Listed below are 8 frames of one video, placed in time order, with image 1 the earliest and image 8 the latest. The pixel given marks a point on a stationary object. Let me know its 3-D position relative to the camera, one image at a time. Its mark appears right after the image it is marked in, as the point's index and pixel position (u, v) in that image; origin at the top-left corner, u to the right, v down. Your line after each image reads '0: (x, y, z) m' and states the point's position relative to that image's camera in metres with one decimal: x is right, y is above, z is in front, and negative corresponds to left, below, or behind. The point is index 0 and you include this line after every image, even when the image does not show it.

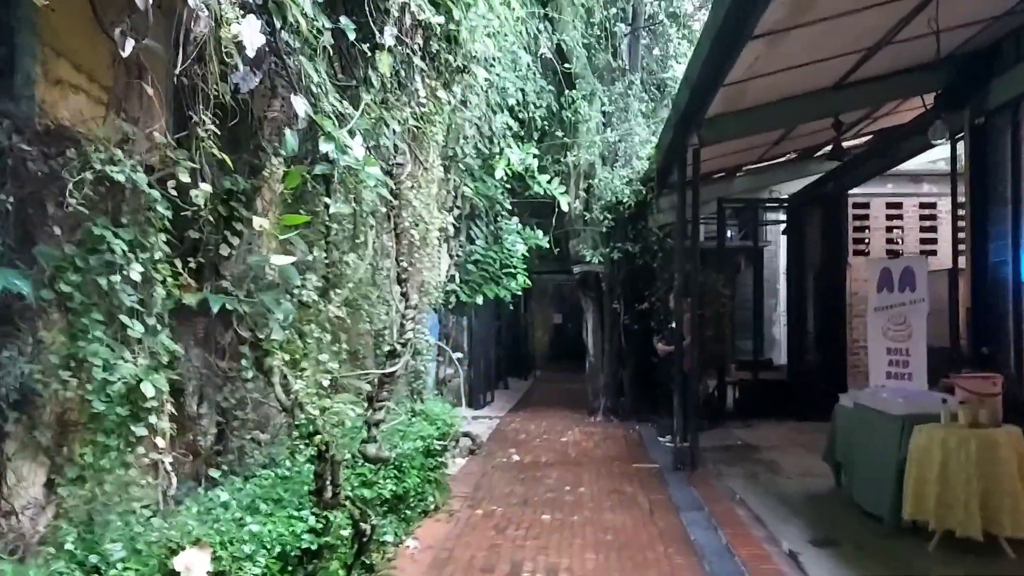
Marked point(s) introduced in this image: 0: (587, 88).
0: (+0.7, +1.8, +8.0) m
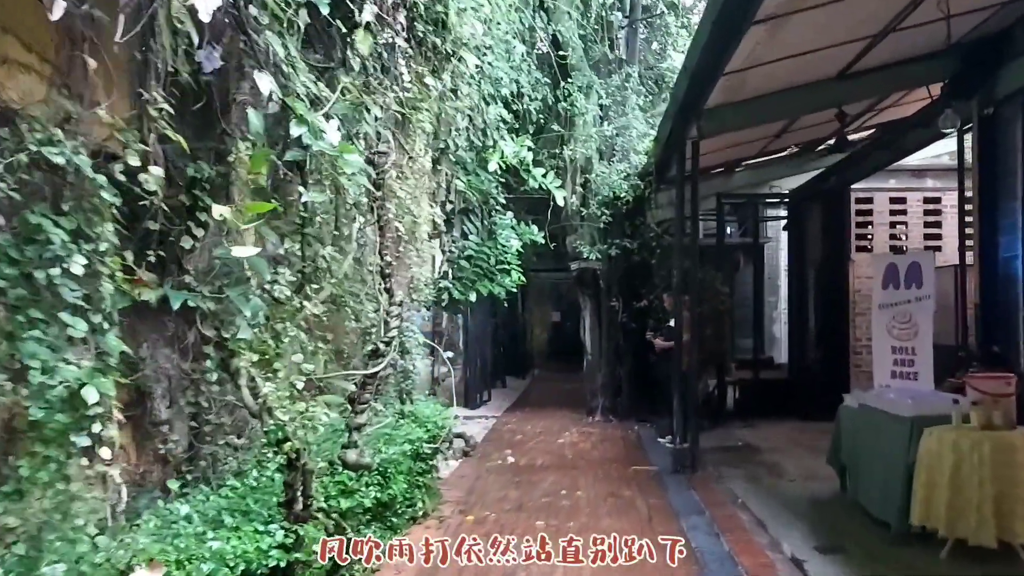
0: (+0.7, +1.9, +7.8) m
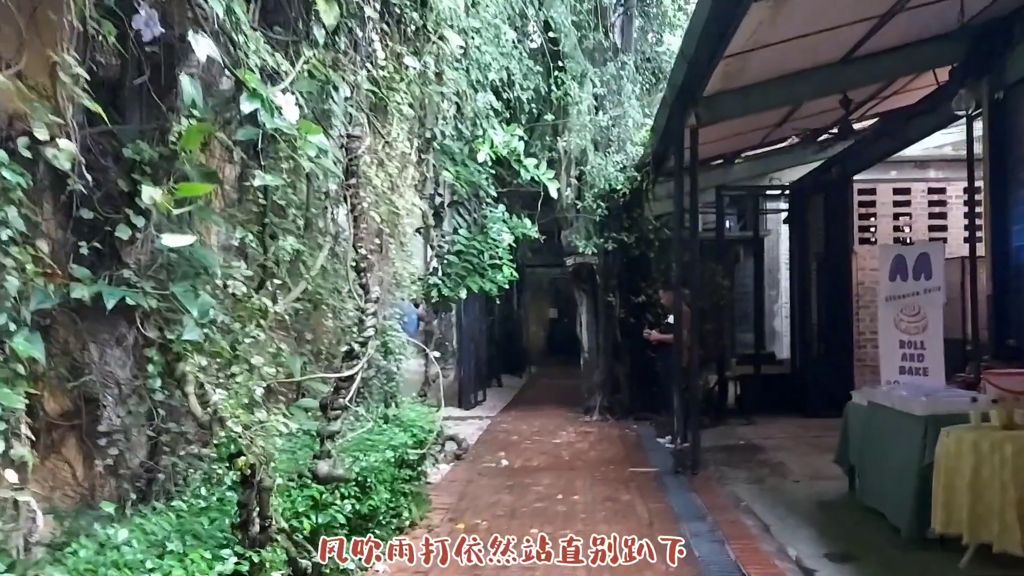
0: (+0.6, +1.9, +7.6) m
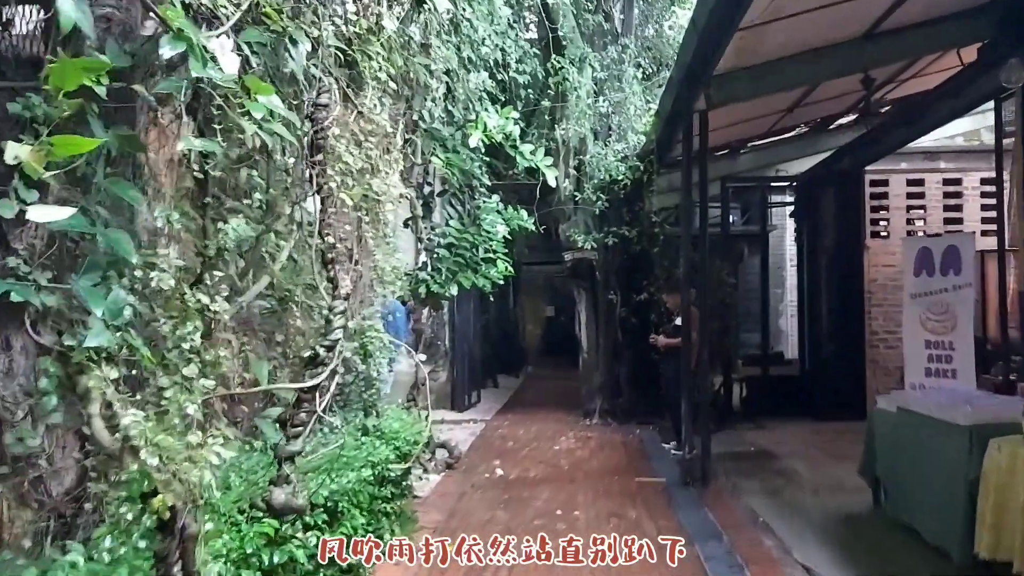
0: (+0.5, +1.9, +7.1) m
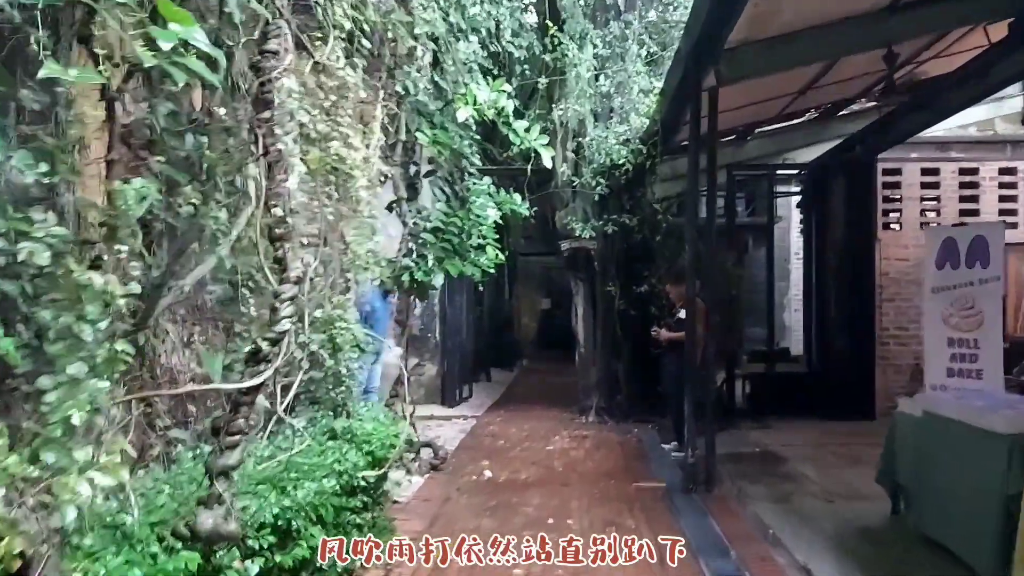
0: (+0.5, +2.0, +6.7) m
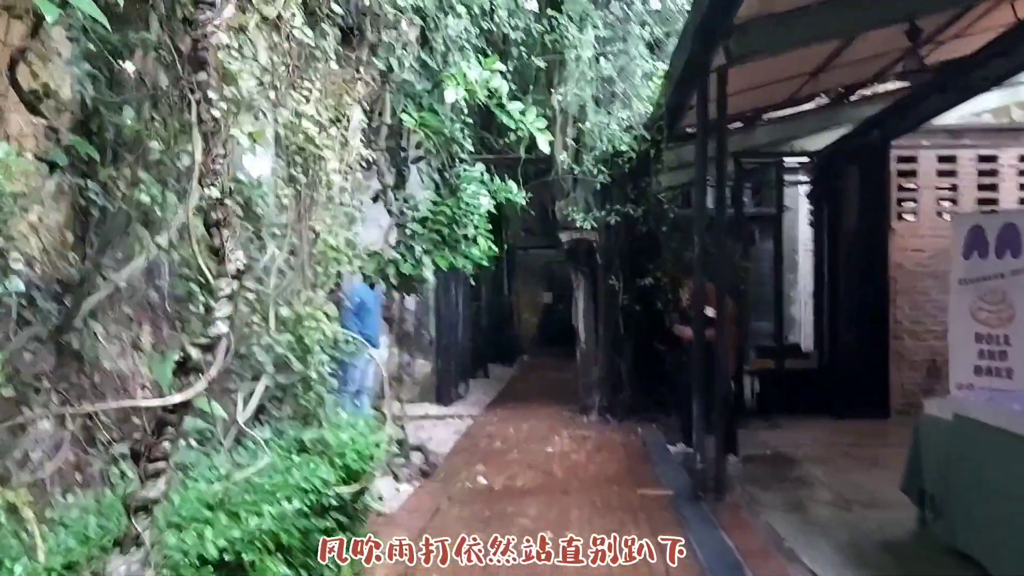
0: (+0.5, +2.0, +6.3) m
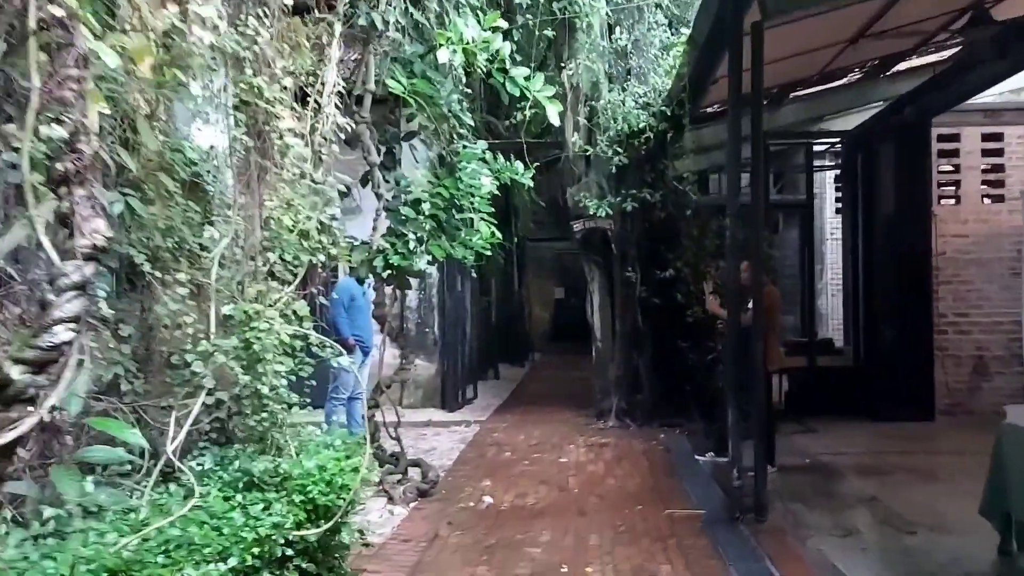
0: (+0.5, +2.1, +5.7) m
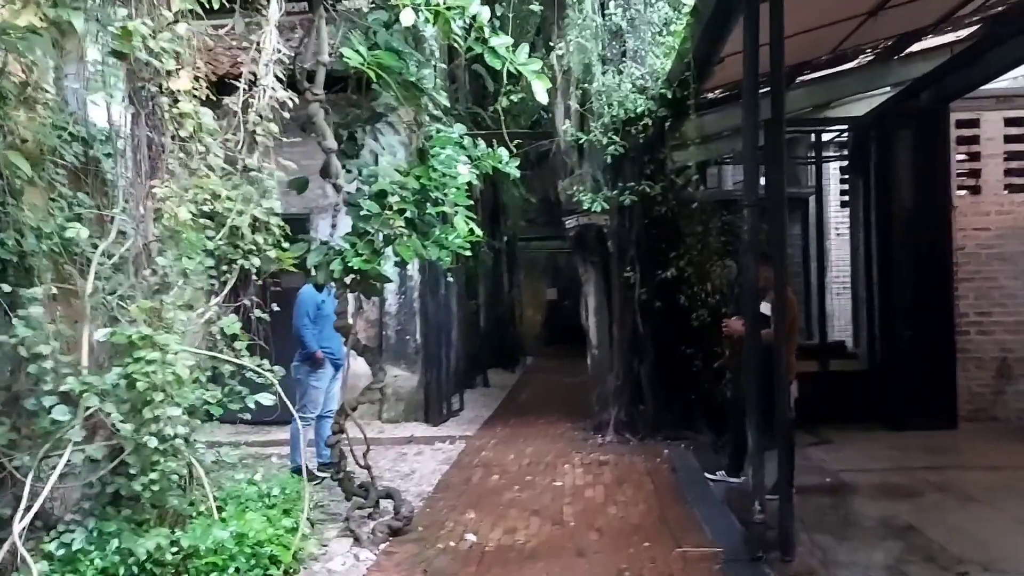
0: (+0.4, +2.1, +5.1) m
